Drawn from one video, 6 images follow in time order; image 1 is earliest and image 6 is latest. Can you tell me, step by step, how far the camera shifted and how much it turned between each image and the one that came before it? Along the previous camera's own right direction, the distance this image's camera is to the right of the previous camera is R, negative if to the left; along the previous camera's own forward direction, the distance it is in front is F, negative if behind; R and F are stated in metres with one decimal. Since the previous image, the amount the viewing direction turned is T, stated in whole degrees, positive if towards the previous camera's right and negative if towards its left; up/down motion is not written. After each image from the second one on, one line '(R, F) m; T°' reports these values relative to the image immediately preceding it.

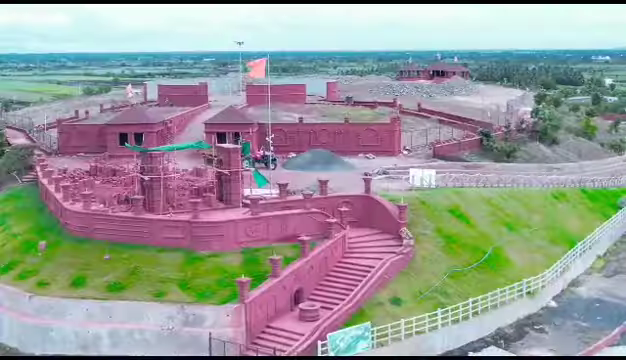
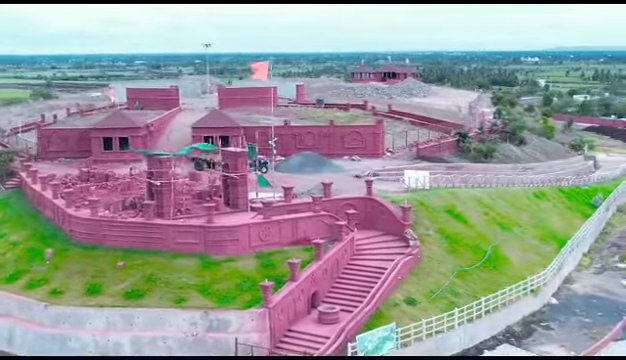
(-2.6, 0.0) m; +5°
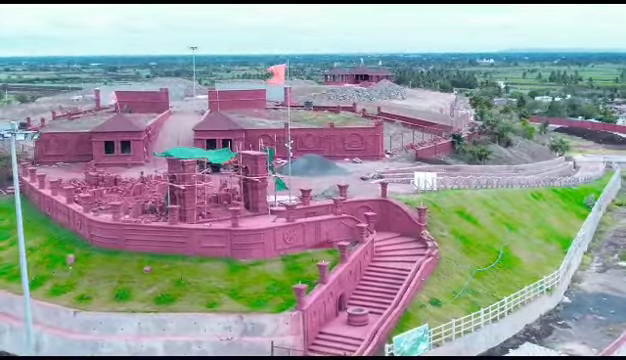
(-2.2, 0.0) m; +3°
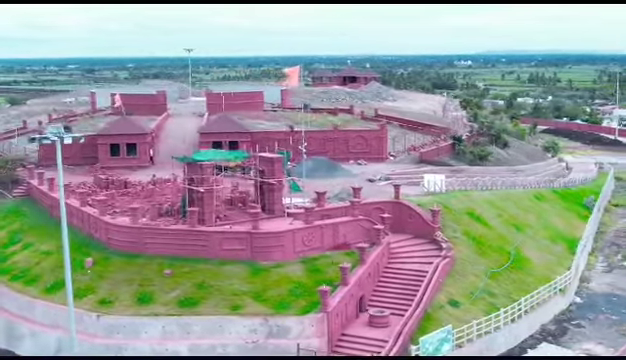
(-1.3, 0.0) m; +2°
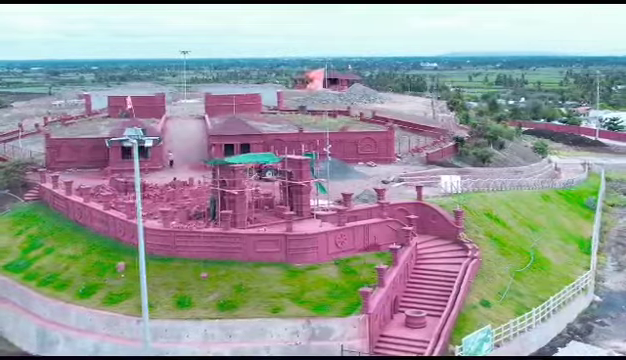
(-2.2, 0.0) m; +2°
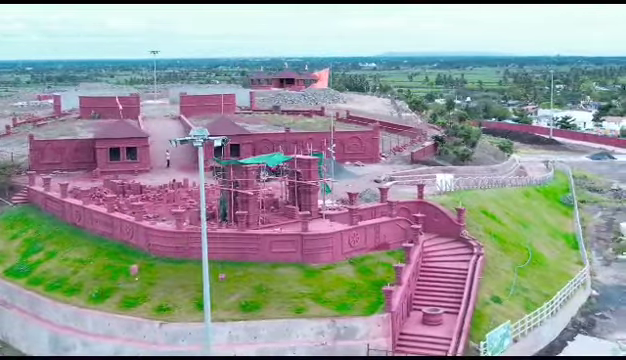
(-2.4, +0.1) m; +4°
